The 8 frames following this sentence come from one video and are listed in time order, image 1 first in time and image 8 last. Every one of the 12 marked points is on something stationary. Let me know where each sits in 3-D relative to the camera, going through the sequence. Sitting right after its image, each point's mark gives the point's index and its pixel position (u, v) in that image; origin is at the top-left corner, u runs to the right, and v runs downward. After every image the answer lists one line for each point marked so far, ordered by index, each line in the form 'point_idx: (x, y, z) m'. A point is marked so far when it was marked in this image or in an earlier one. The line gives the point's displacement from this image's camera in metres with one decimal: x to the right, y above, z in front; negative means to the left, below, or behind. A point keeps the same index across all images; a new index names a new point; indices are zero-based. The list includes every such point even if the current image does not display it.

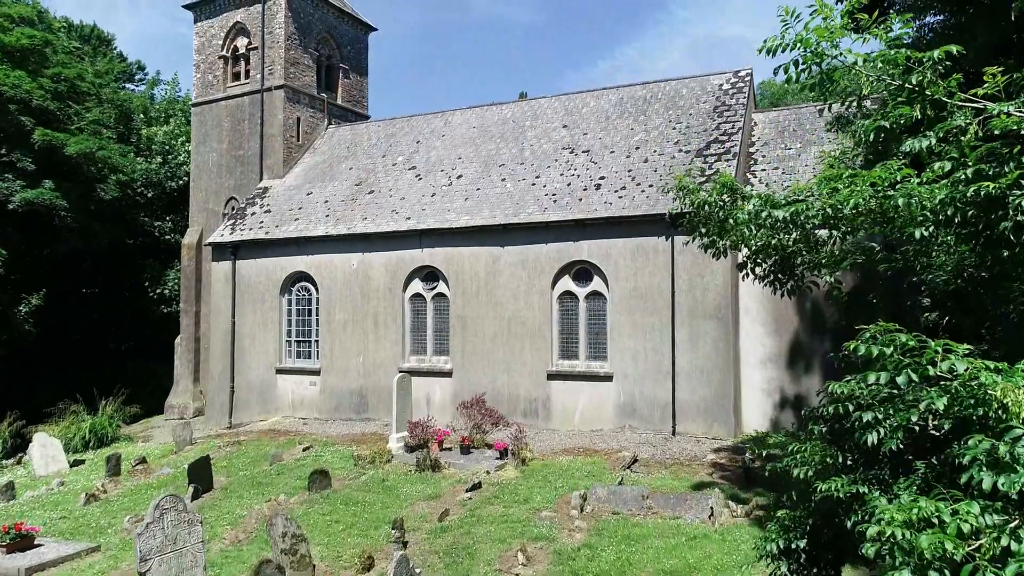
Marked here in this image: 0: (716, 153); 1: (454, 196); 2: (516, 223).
0: (+4.8, +3.1, +16.7) m
1: (-1.5, +2.4, +19.1) m
2: (+0.1, +1.5, +17.2) m
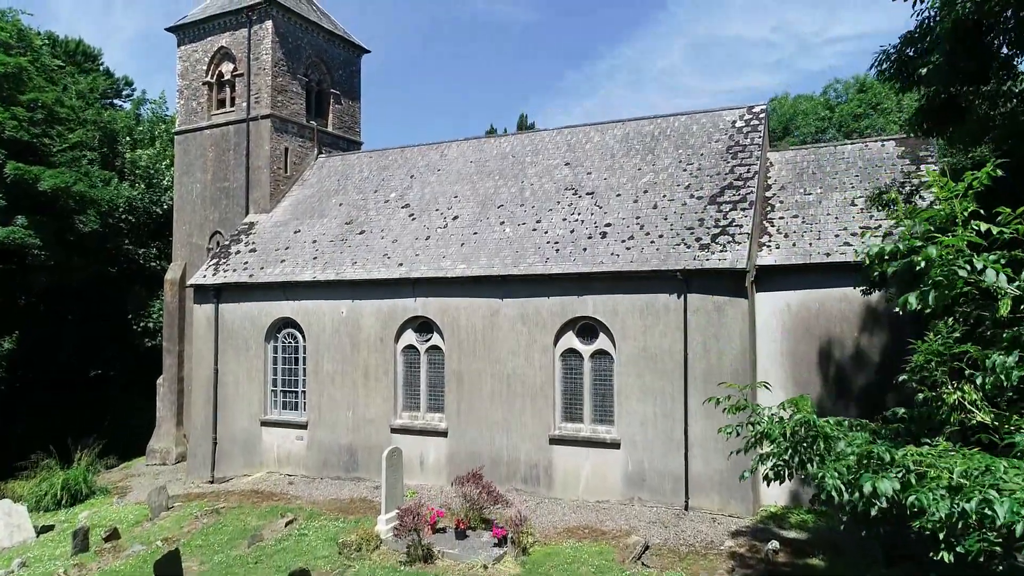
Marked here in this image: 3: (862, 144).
0: (+4.7, +1.9, +15.5) m
1: (-1.6, +1.2, +17.9) m
2: (+0.1, +0.3, +16.0) m
3: (+8.2, +3.4, +16.8) m
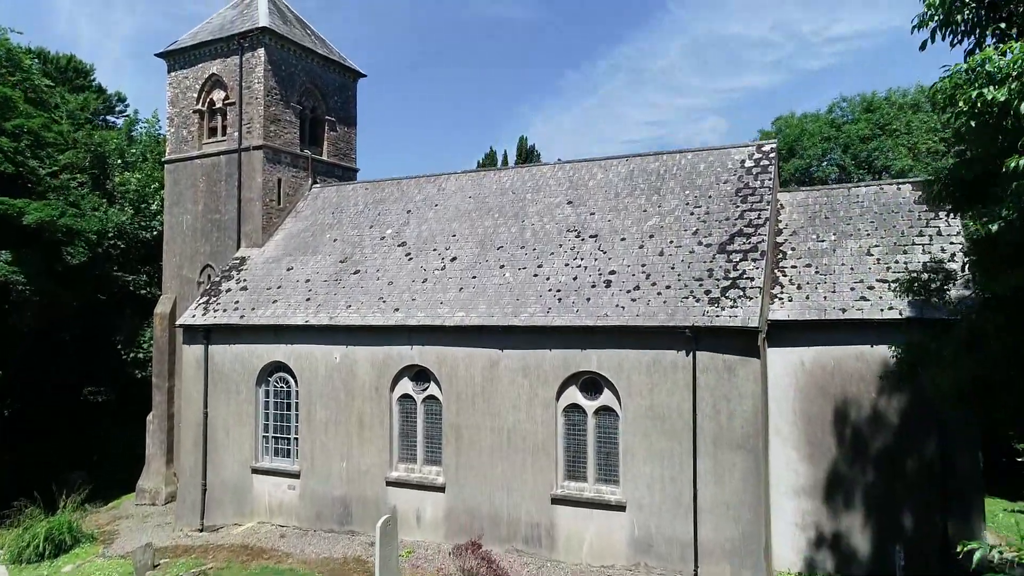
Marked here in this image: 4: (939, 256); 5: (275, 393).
0: (+4.8, +0.8, +14.9) m
1: (-1.6, +0.1, +17.2) m
2: (+0.1, -0.8, +15.3) m
3: (+8.2, +2.3, +16.2) m
4: (+8.4, +0.6, +14.2) m
5: (-6.1, -2.7, +18.6) m
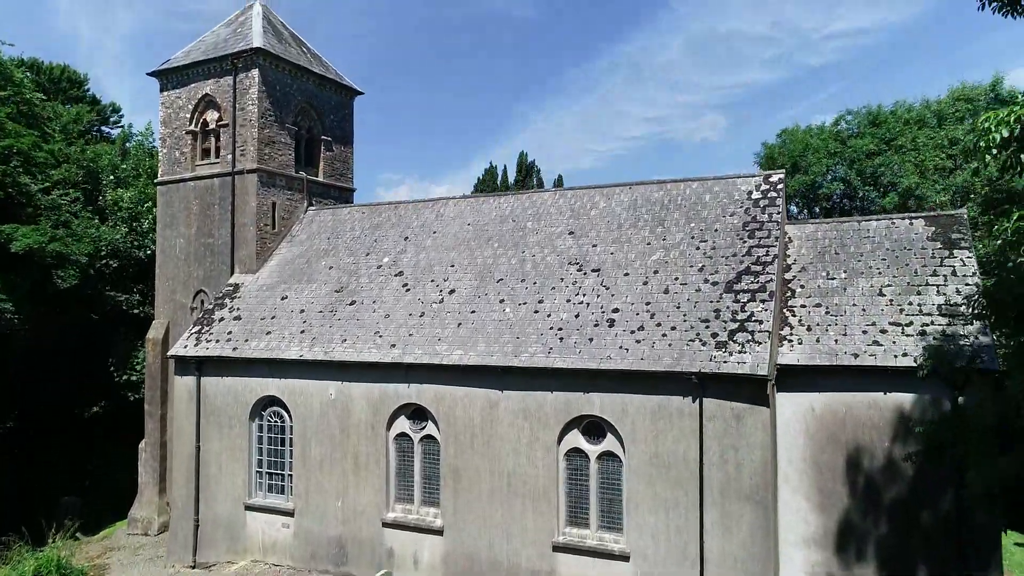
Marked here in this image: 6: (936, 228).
0: (+4.8, 0.0, +14.4) m
1: (-1.6, -0.7, +16.7) m
2: (+0.1, -1.6, +14.8) m
3: (+8.2, +1.5, +15.7) m
4: (+8.4, -0.2, +13.7) m
5: (-6.1, -3.5, +18.1) m
6: (+8.9, +1.2, +15.1) m
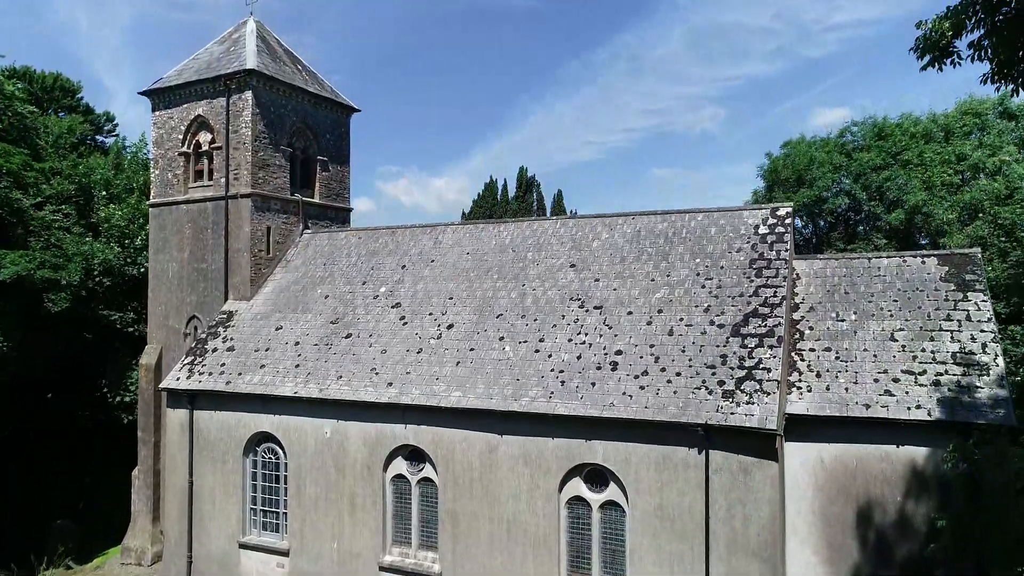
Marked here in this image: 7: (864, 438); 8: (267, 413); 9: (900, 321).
0: (+4.8, -0.9, +13.9) m
1: (-1.6, -1.5, +16.3) m
2: (+0.1, -2.4, +14.4) m
3: (+8.2, +0.6, +15.2) m
4: (+8.4, -1.1, +13.2) m
5: (-6.1, -4.3, +17.7) m
6: (+8.9, +0.4, +14.6) m
7: (+6.3, -2.7, +12.9) m
8: (-5.9, -3.0, +17.4) m
9: (+7.6, -0.6, +14.1) m
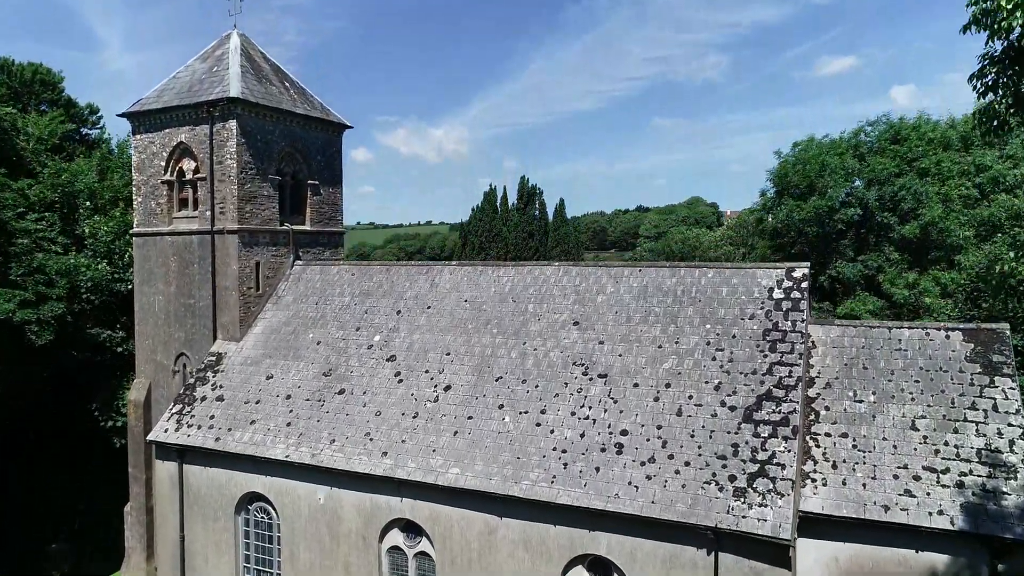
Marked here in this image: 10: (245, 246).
0: (+4.8, -2.5, +13.2) m
1: (-1.6, -2.9, +15.6) m
2: (+0.1, -4.0, +13.8) m
3: (+8.2, -0.9, +14.4) m
4: (+8.4, -2.7, +12.5) m
5: (-6.1, -5.6, +17.2) m
6: (+8.9, -1.1, +13.8) m
7: (+6.3, -4.3, +12.3) m
8: (-5.9, -4.3, +16.8) m
9: (+7.6, -2.2, +13.3) m
10: (-7.4, +1.2, +19.9) m
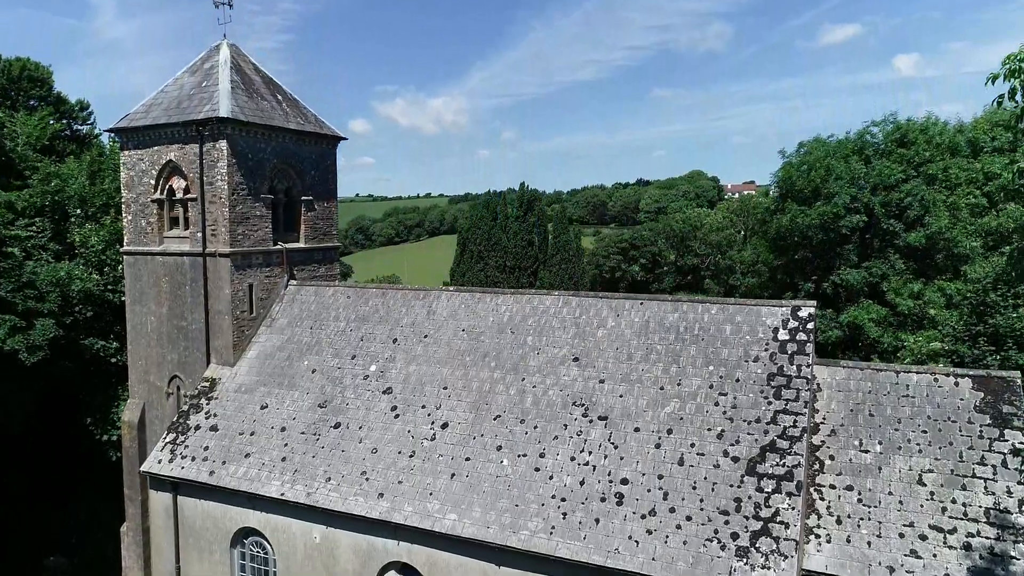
0: (+4.7, -3.4, +12.9) m
1: (-1.6, -3.7, +15.3) m
2: (0.0, -4.8, +13.5) m
3: (+8.1, -1.7, +14.0) m
4: (+8.4, -3.6, +12.3) m
5: (-6.2, -6.3, +17.0) m
6: (+8.8, -2.0, +13.5) m
7: (+6.3, -5.2, +12.1) m
8: (-6.0, -5.1, +16.6) m
9: (+7.6, -3.1, +13.0) m
10: (-7.4, +0.5, +19.4) m
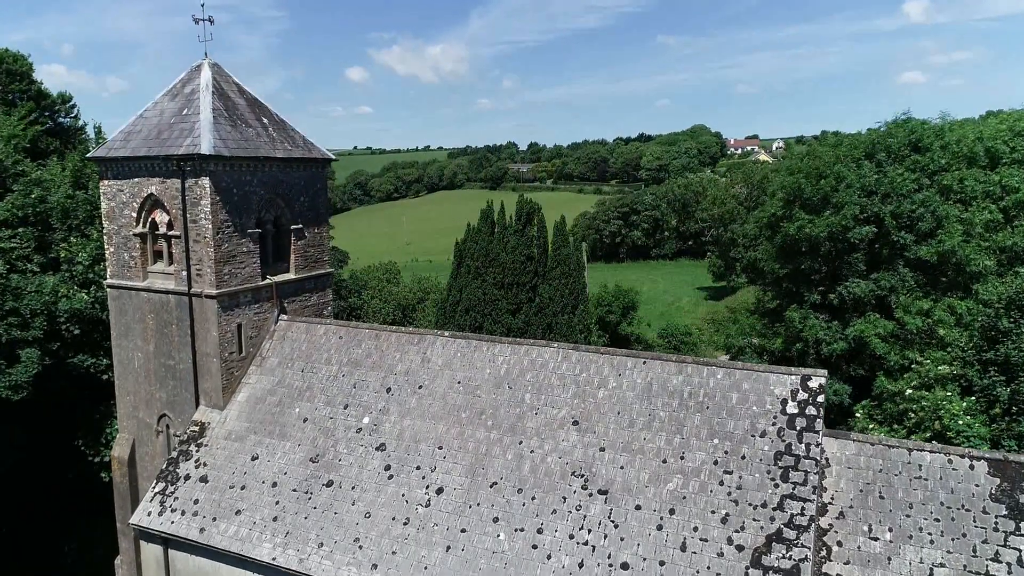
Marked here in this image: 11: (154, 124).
0: (+4.7, -4.9, +12.5) m
1: (-1.7, -5.1, +14.9) m
2: (0.0, -6.3, +13.2) m
3: (+8.1, -3.2, +13.5) m
4: (+8.3, -5.2, +11.8) m
5: (-6.2, -7.6, +16.8) m
6: (+8.8, -3.5, +12.9) m
7: (+6.2, -6.8, +11.8) m
8: (-6.0, -6.3, +16.2) m
9: (+7.5, -4.6, +12.6) m
10: (-7.5, -0.6, +18.7) m
11: (-9.5, +4.3, +19.2) m
